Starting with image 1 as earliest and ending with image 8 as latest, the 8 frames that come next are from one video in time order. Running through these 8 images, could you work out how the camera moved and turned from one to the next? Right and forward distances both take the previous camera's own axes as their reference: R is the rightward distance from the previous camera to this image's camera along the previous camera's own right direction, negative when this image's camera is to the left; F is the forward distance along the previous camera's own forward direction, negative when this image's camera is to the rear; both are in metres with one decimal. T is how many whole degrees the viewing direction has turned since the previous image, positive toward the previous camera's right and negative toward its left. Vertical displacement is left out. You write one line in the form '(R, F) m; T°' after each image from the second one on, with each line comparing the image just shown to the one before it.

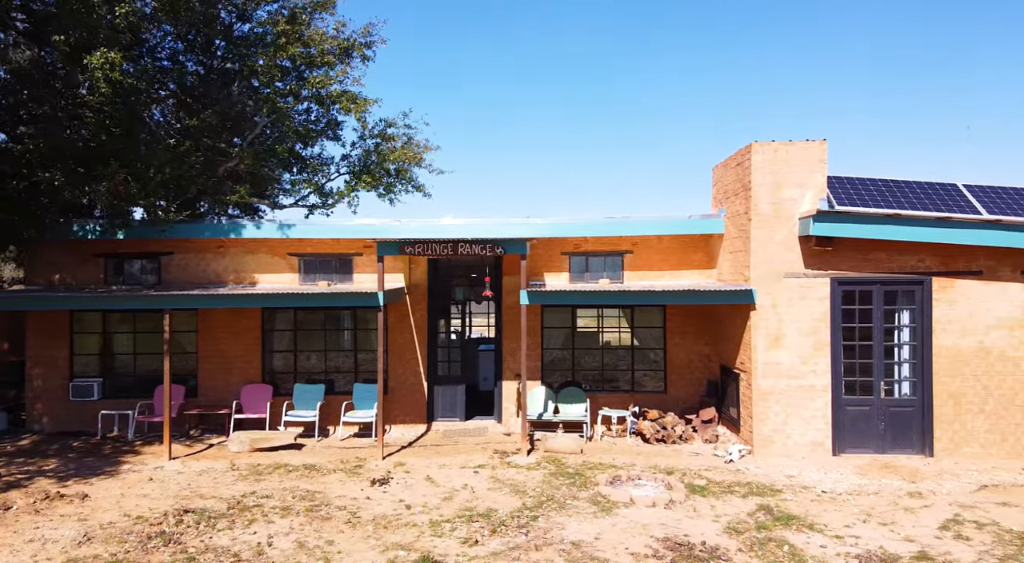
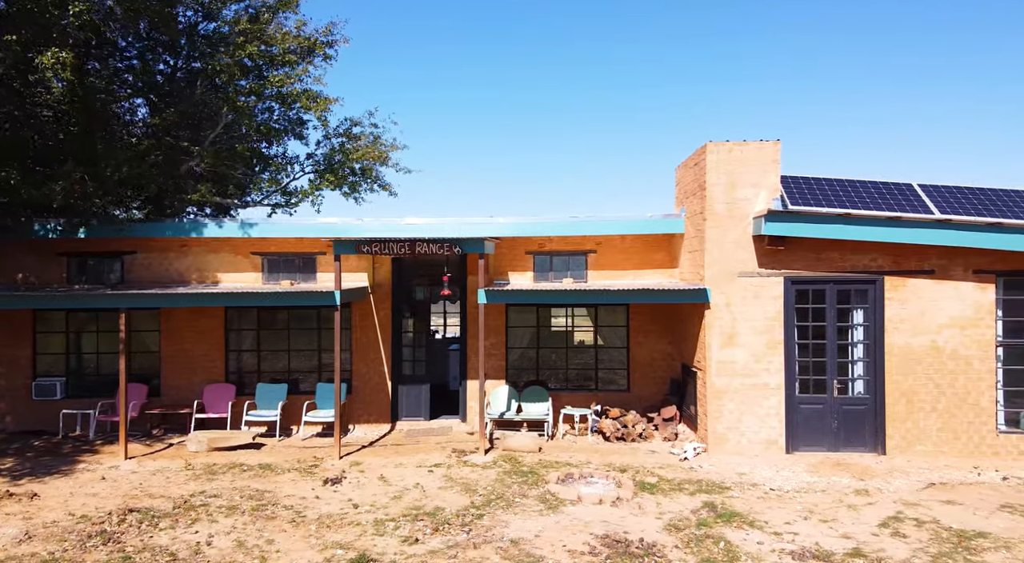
(+0.6, 0.0) m; 0°
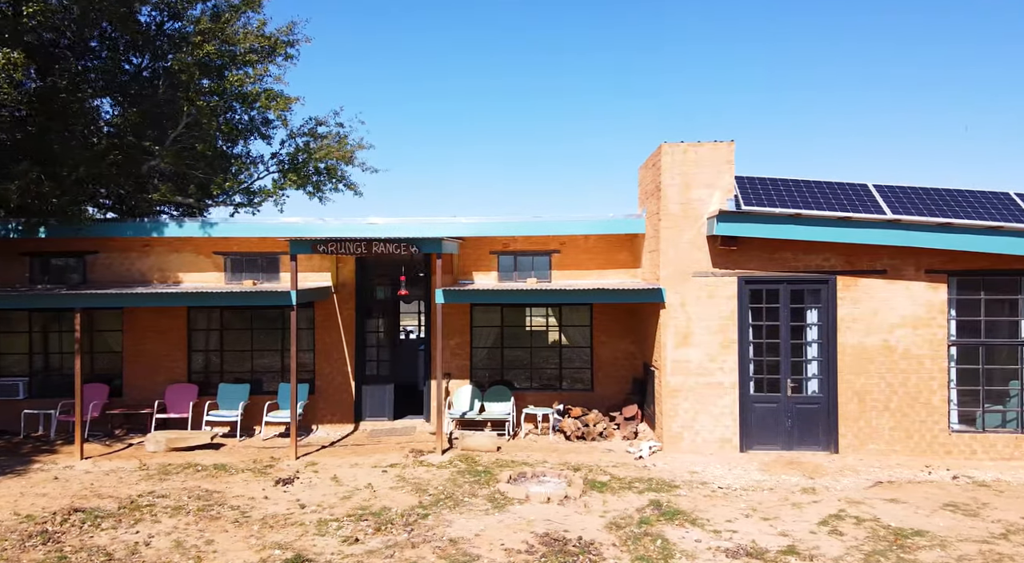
(+0.6, 0.0) m; 0°
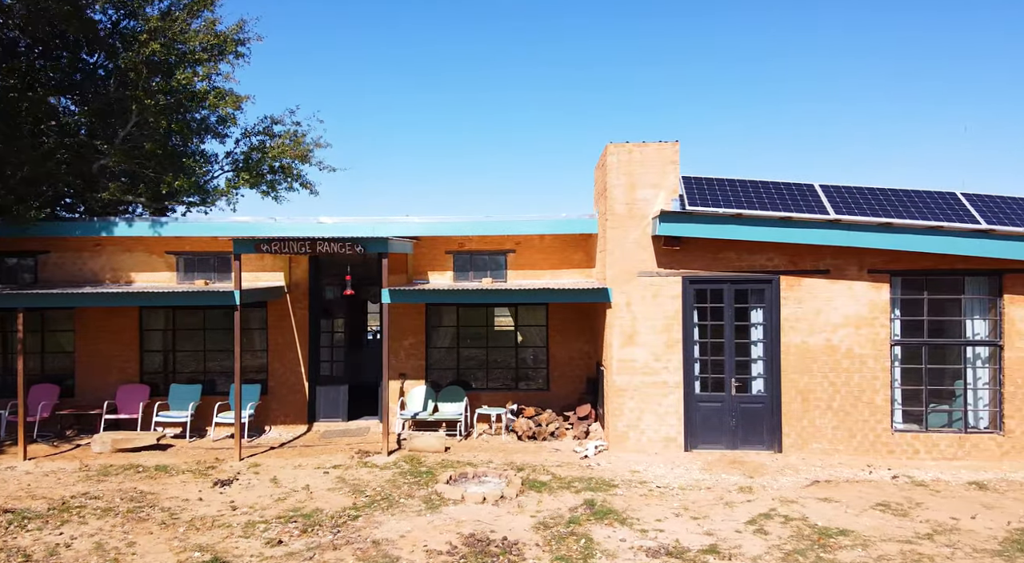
(+0.8, 0.0) m; +1°
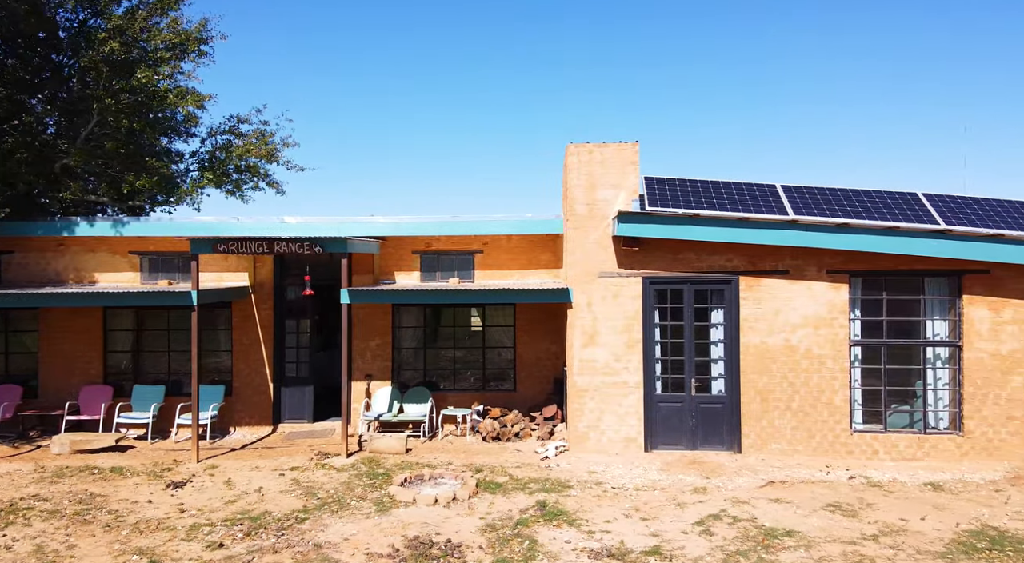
(+0.6, 0.0) m; 0°
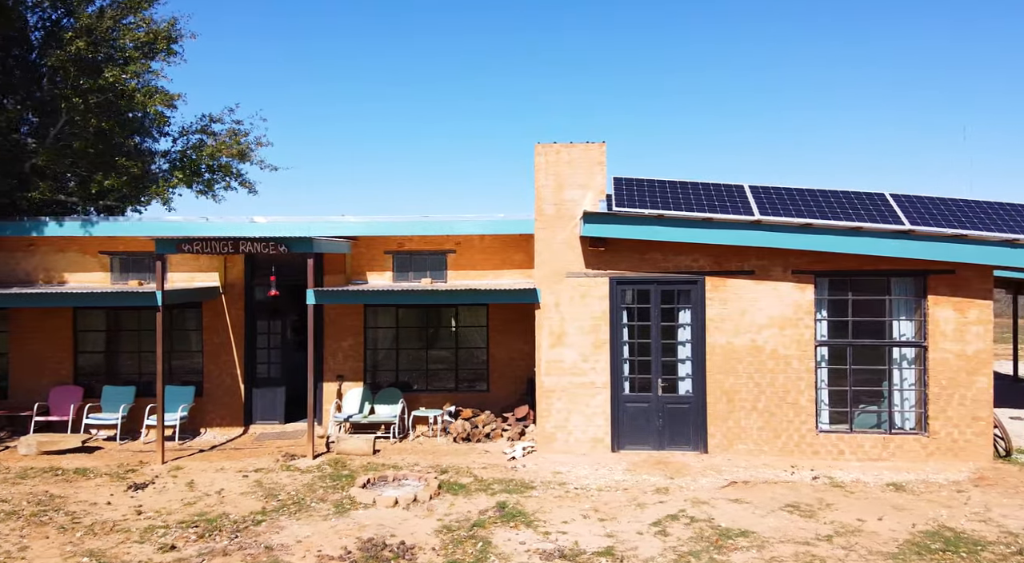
(+0.5, 0.0) m; 0°
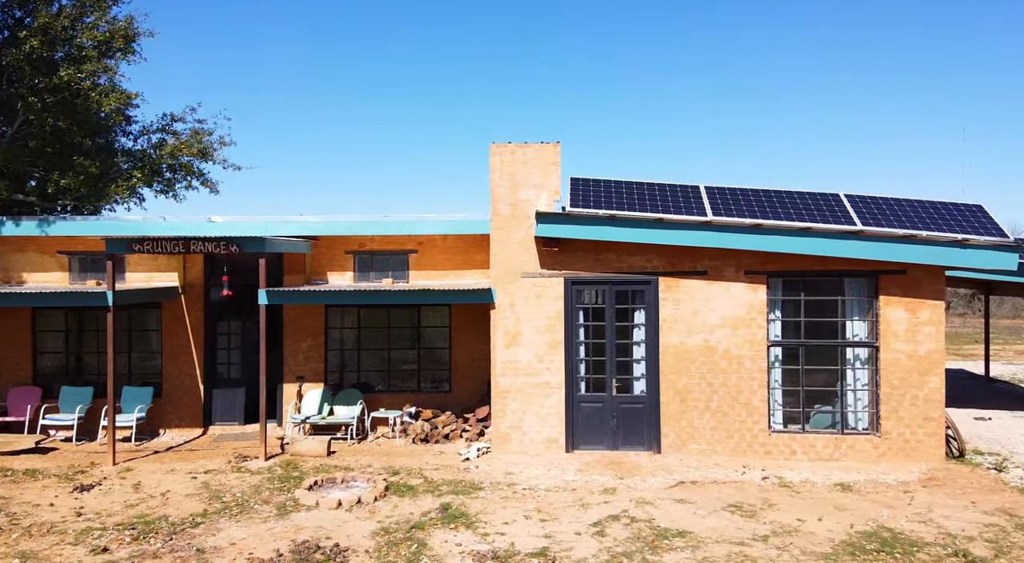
(+0.7, 0.0) m; 0°
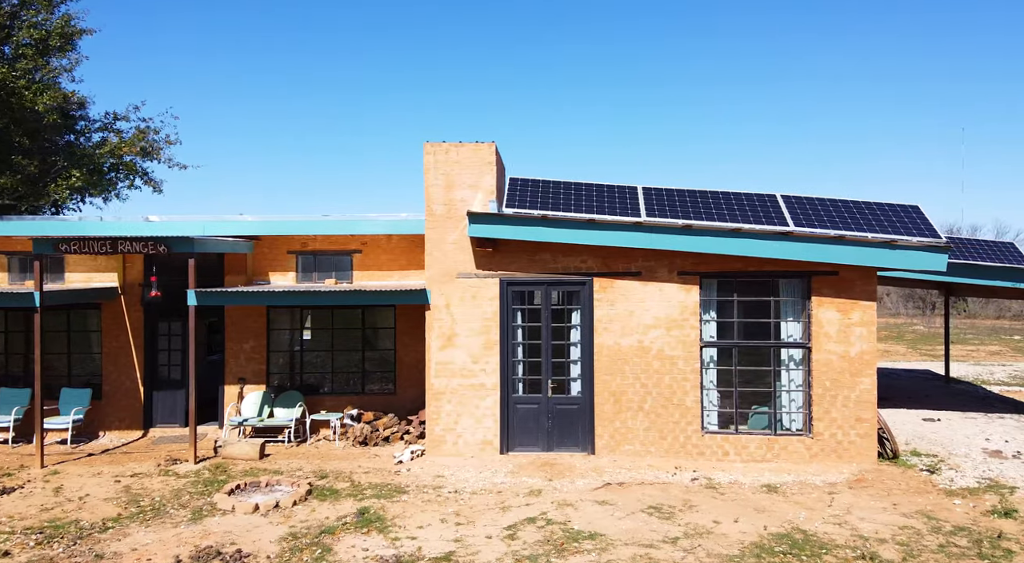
(+0.9, 0.0) m; +1°
